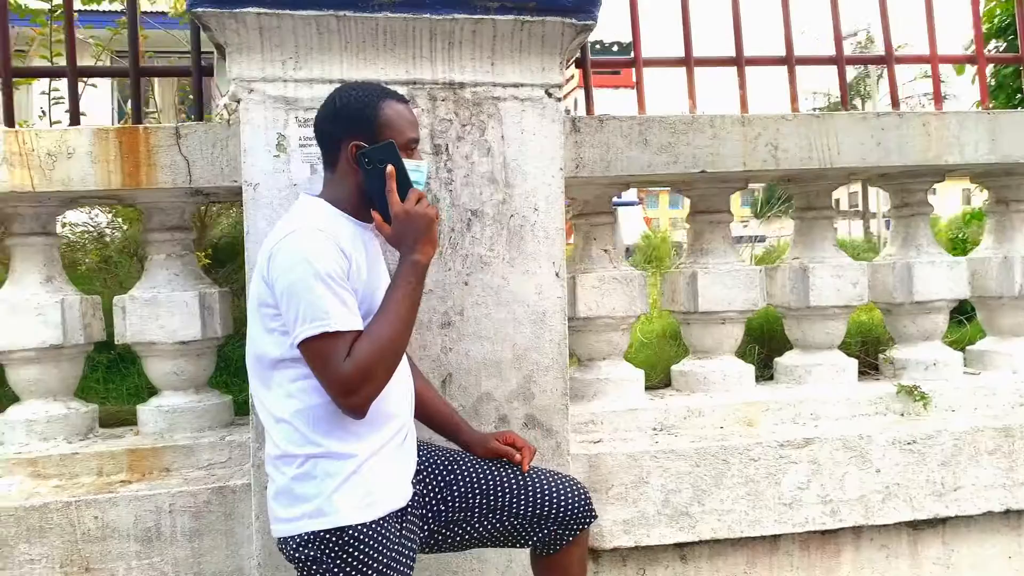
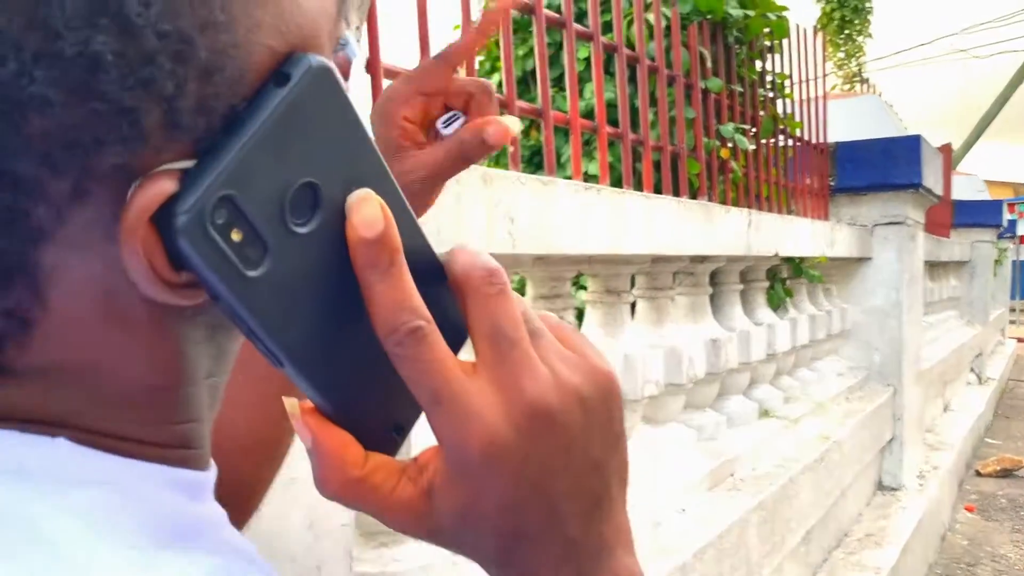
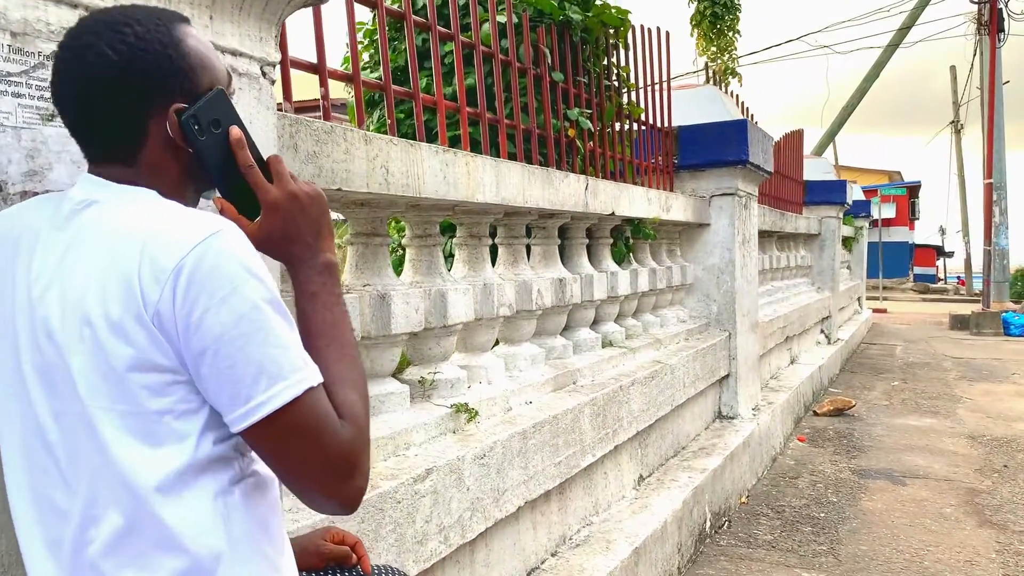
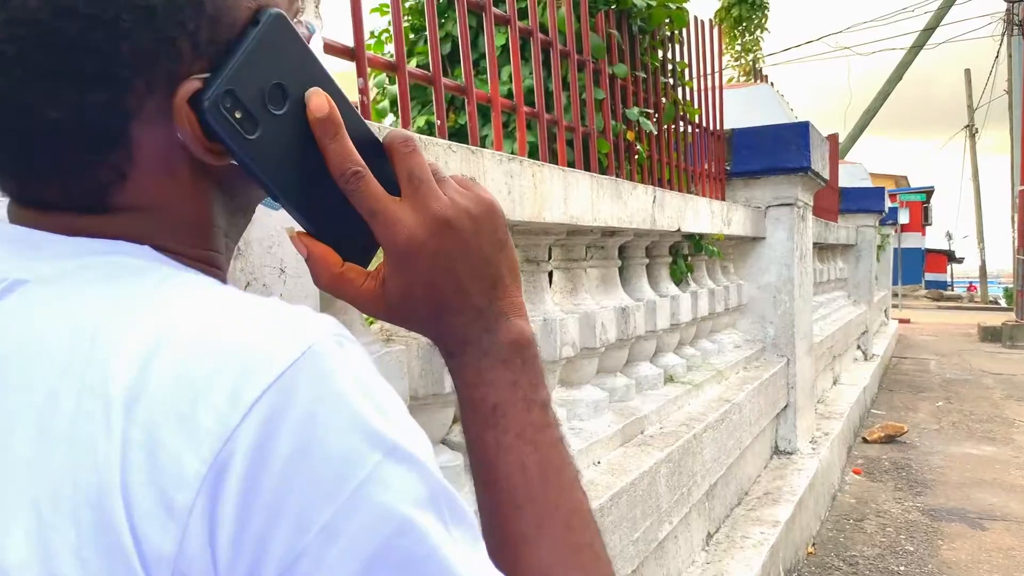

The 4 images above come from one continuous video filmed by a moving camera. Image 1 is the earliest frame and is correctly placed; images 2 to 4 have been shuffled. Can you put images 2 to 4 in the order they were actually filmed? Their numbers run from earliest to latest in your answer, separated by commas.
3, 4, 2
